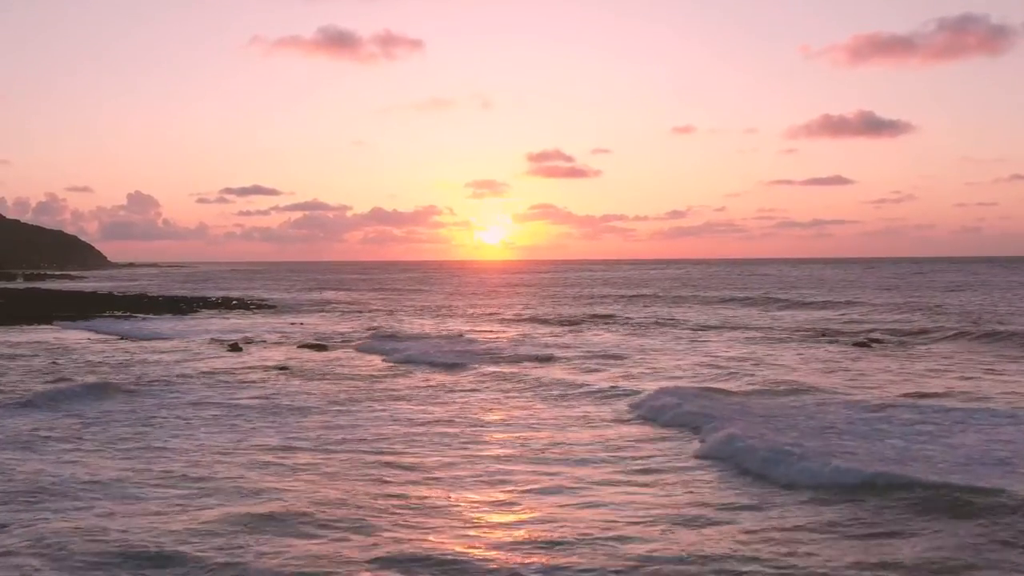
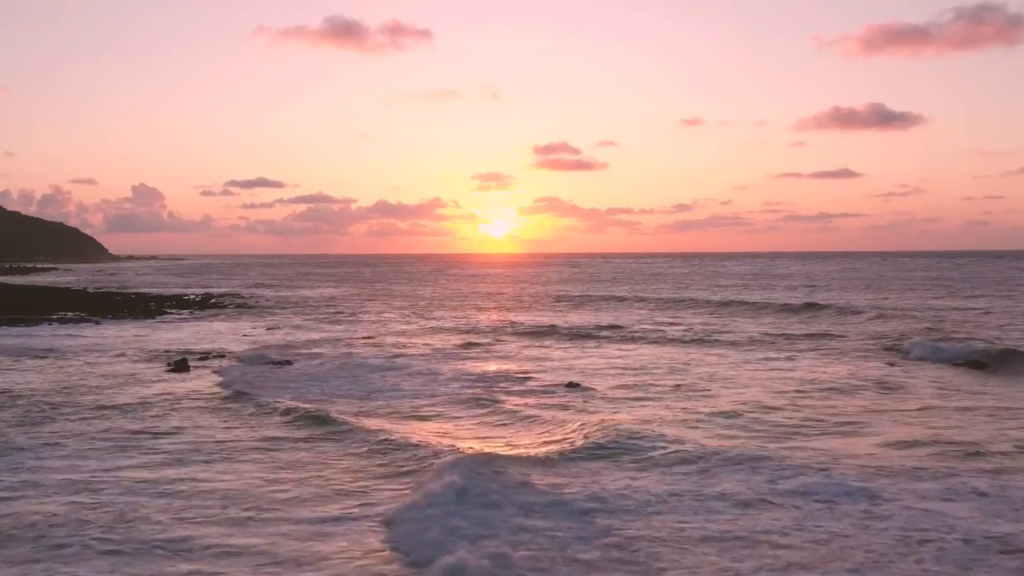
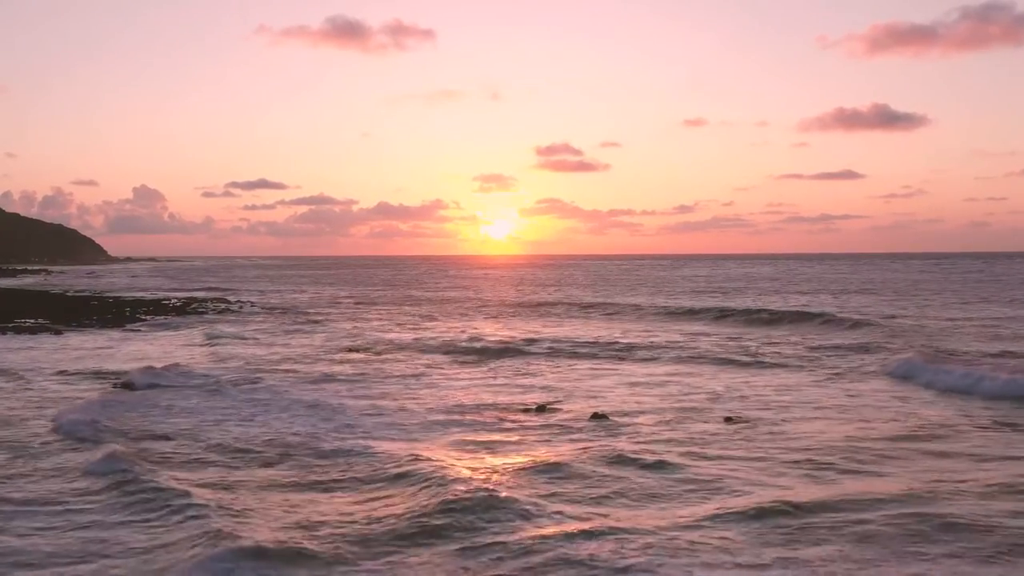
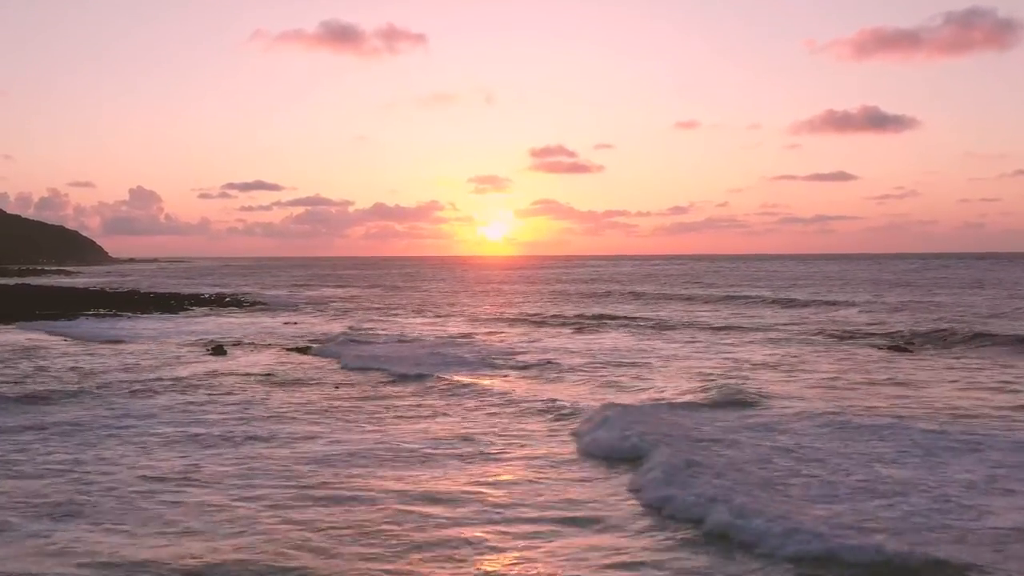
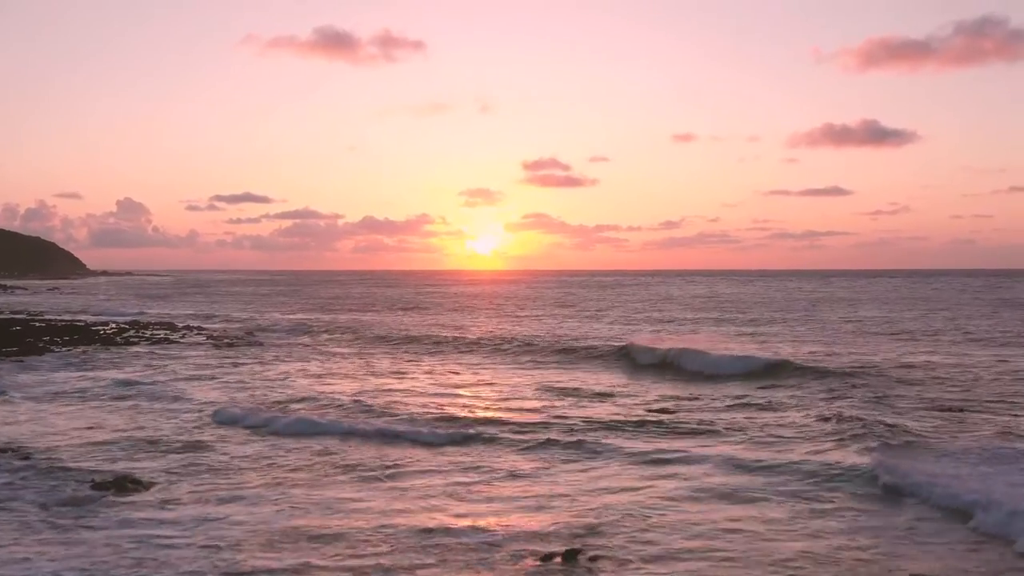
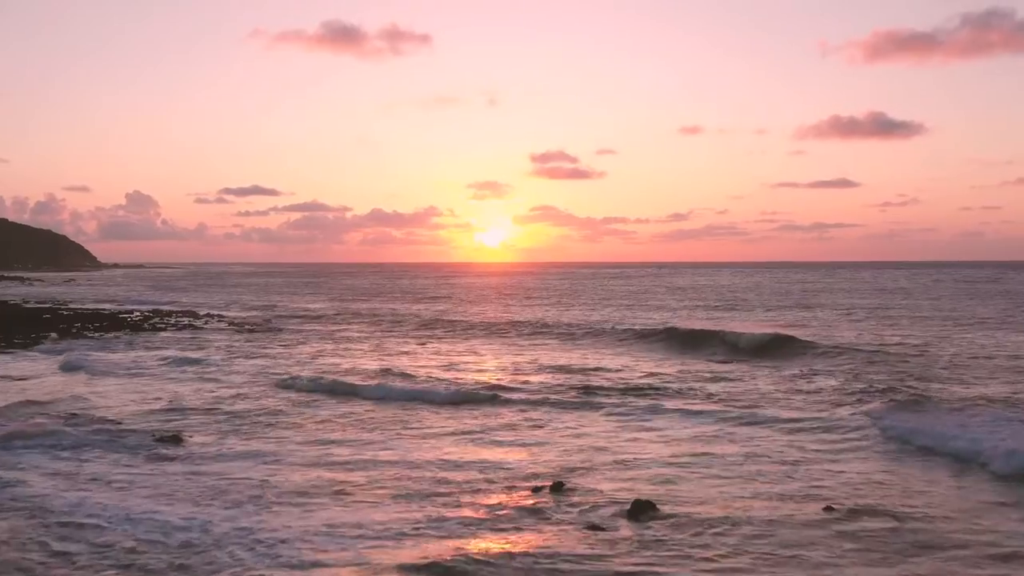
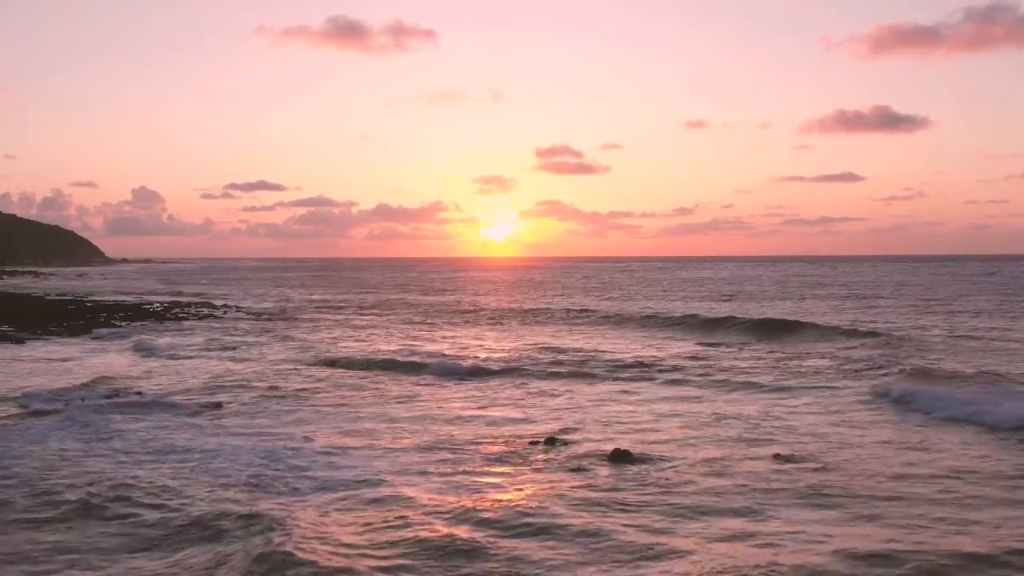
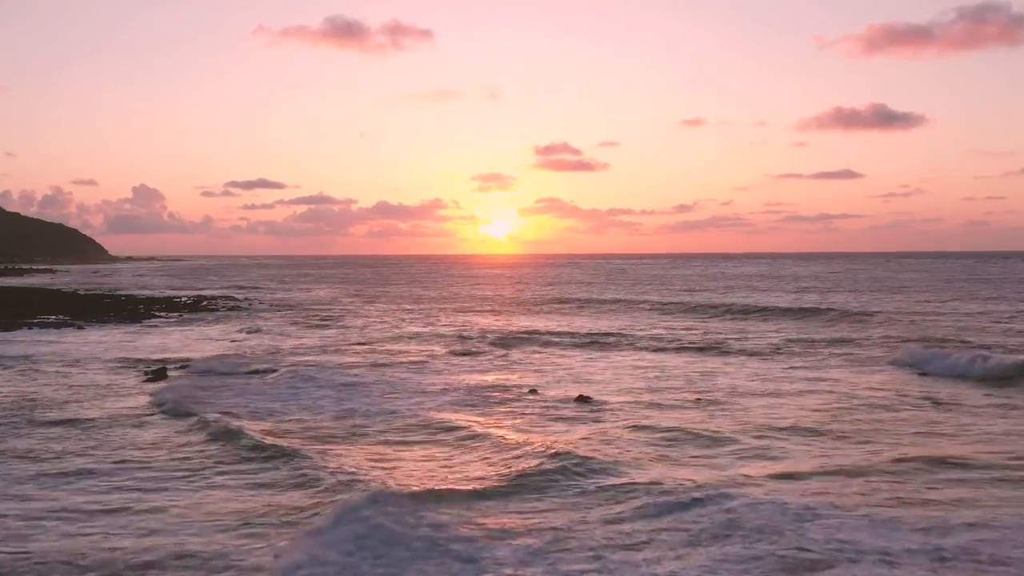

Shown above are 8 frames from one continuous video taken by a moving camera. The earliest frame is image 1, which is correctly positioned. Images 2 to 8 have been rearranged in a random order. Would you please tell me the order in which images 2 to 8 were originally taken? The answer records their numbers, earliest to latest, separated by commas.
4, 2, 8, 3, 7, 6, 5
